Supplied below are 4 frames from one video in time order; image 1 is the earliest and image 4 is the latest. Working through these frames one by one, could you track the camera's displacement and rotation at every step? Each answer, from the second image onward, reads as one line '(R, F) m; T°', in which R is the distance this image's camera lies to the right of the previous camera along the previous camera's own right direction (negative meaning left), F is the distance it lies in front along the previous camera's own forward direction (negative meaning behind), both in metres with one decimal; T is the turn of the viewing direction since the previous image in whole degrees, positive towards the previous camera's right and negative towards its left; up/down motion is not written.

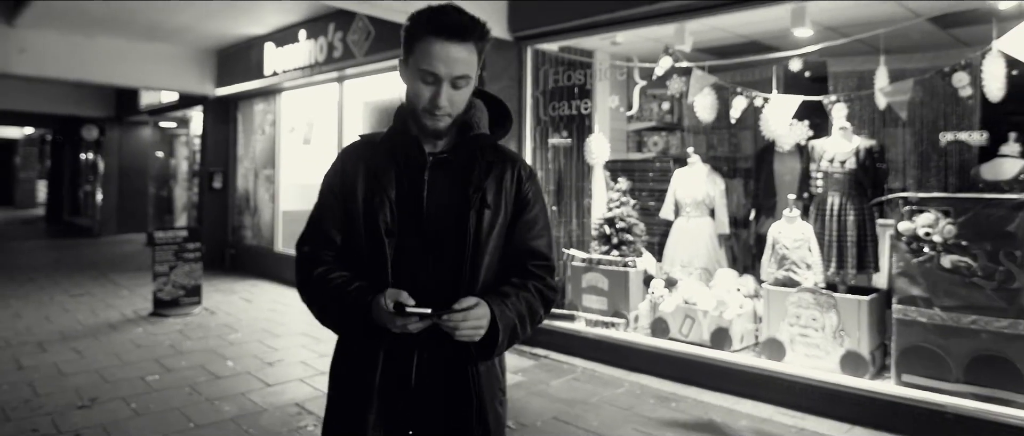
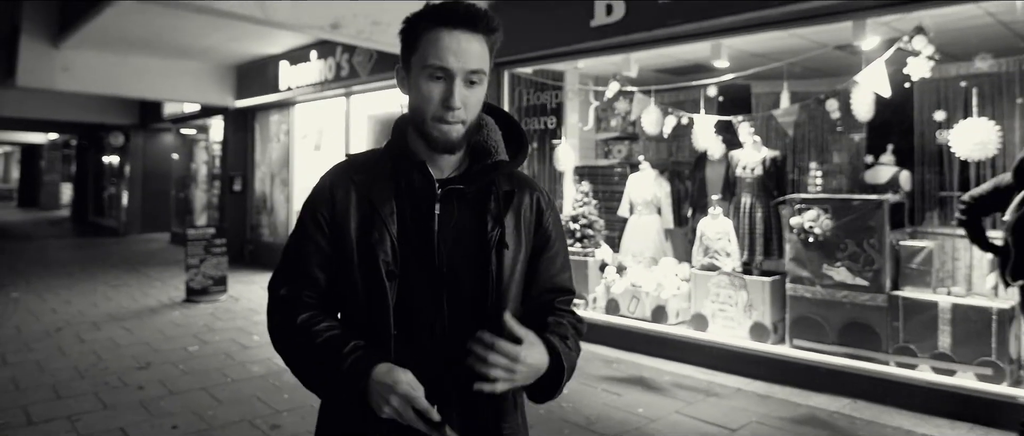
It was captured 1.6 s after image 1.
(+0.3, -1.1) m; -1°
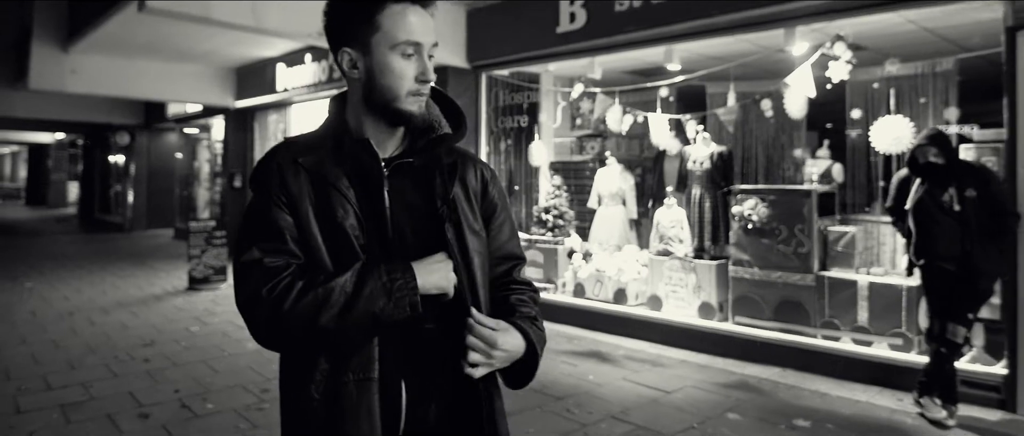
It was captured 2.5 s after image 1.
(+0.3, -0.6) m; 0°
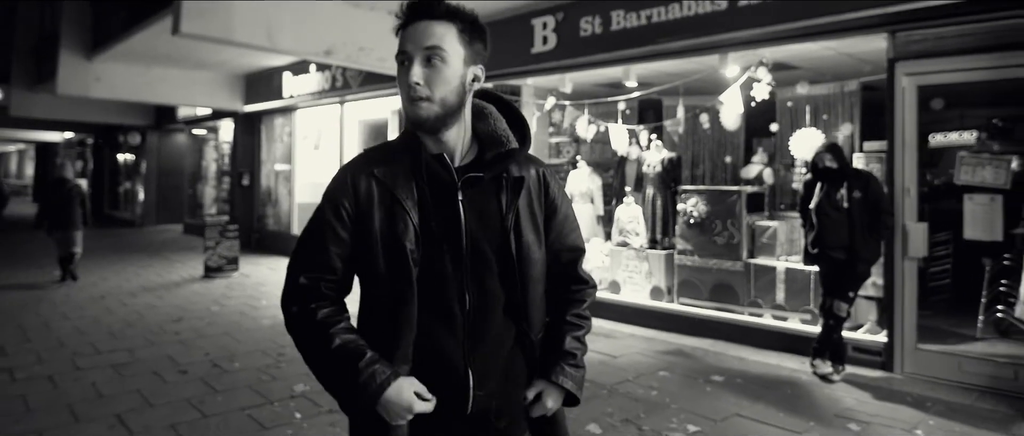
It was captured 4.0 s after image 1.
(+0.2, -1.0) m; 0°
